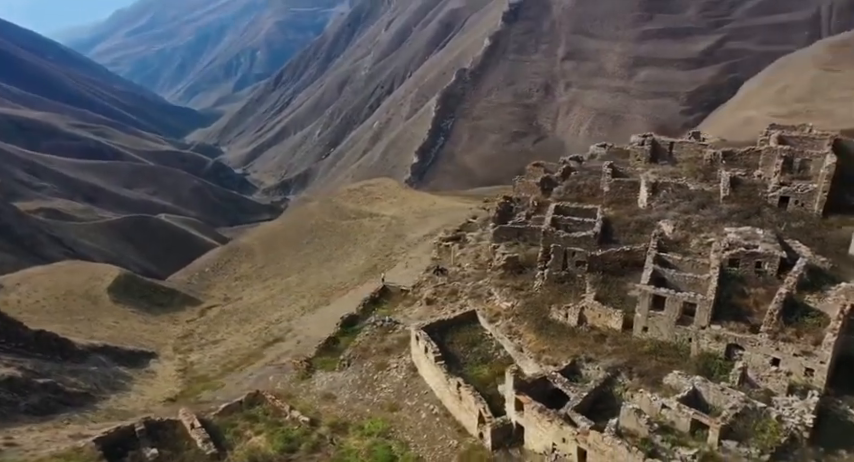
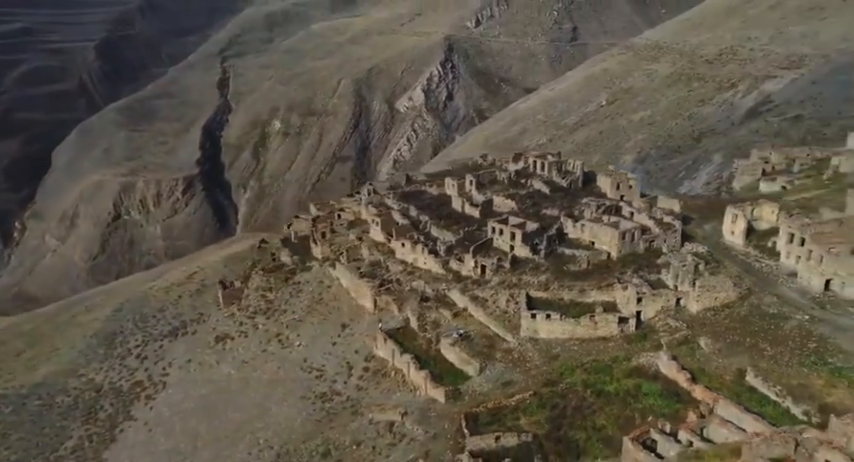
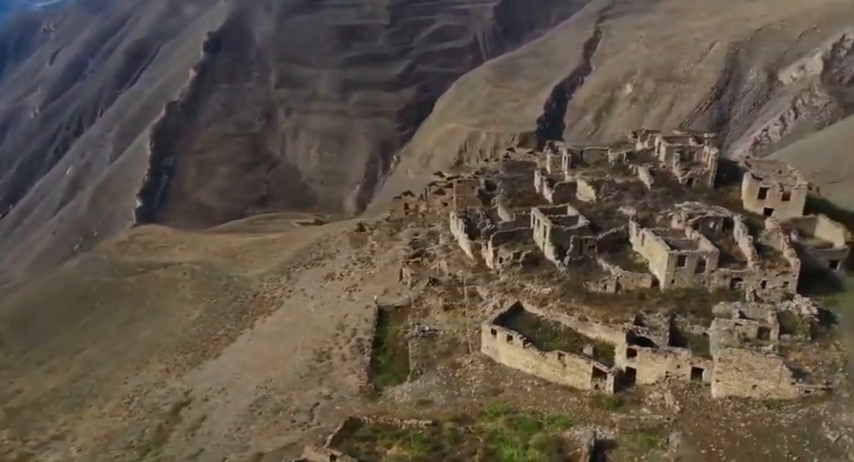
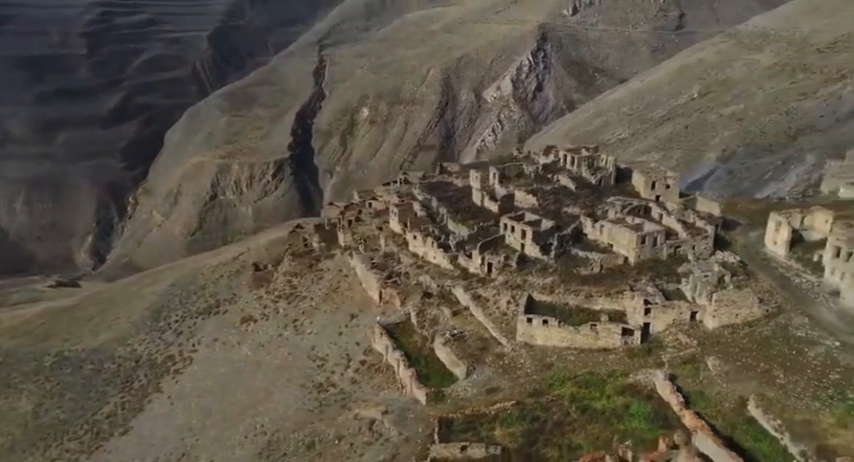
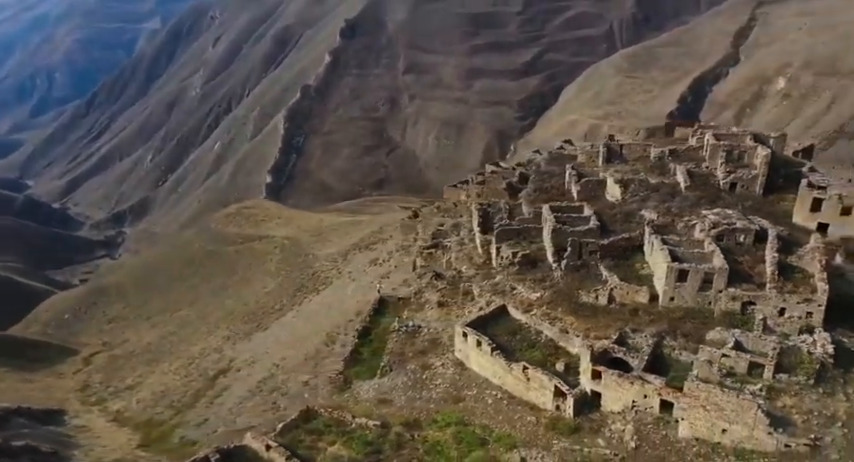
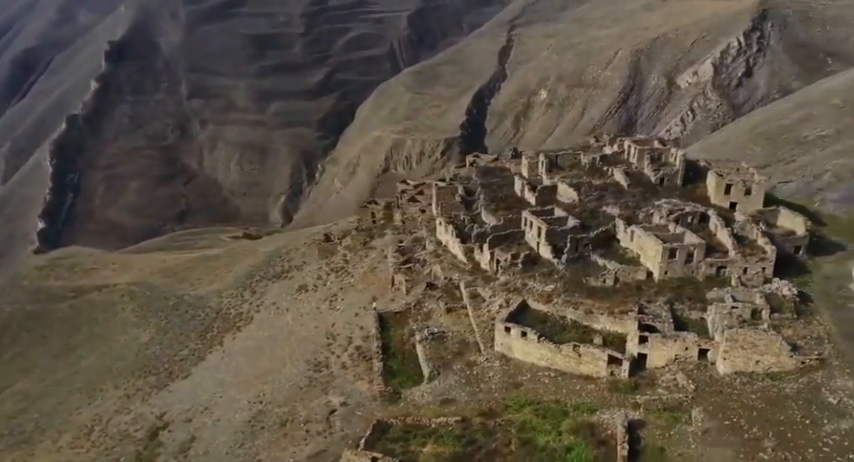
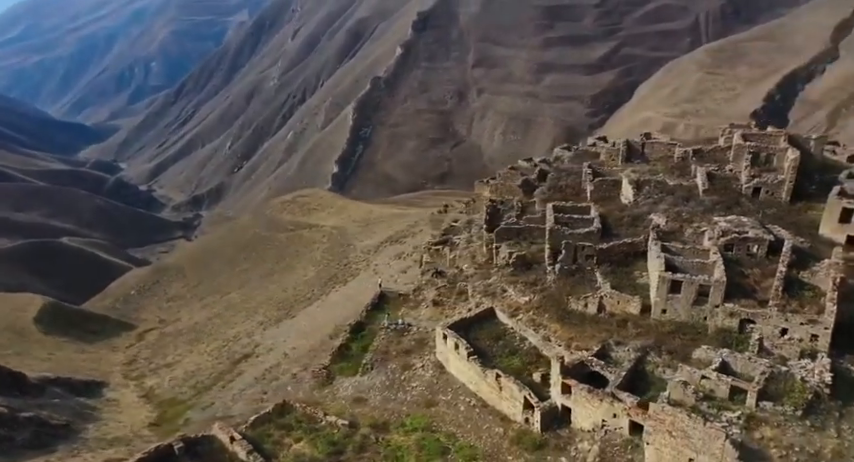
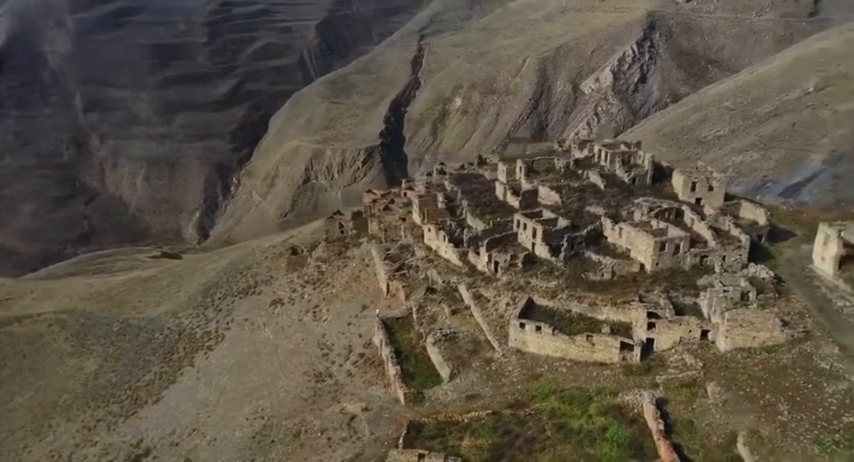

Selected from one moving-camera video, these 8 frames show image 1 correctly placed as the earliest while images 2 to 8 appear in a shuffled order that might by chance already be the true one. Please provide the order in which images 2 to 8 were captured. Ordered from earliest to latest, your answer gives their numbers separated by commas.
7, 5, 3, 6, 8, 4, 2
